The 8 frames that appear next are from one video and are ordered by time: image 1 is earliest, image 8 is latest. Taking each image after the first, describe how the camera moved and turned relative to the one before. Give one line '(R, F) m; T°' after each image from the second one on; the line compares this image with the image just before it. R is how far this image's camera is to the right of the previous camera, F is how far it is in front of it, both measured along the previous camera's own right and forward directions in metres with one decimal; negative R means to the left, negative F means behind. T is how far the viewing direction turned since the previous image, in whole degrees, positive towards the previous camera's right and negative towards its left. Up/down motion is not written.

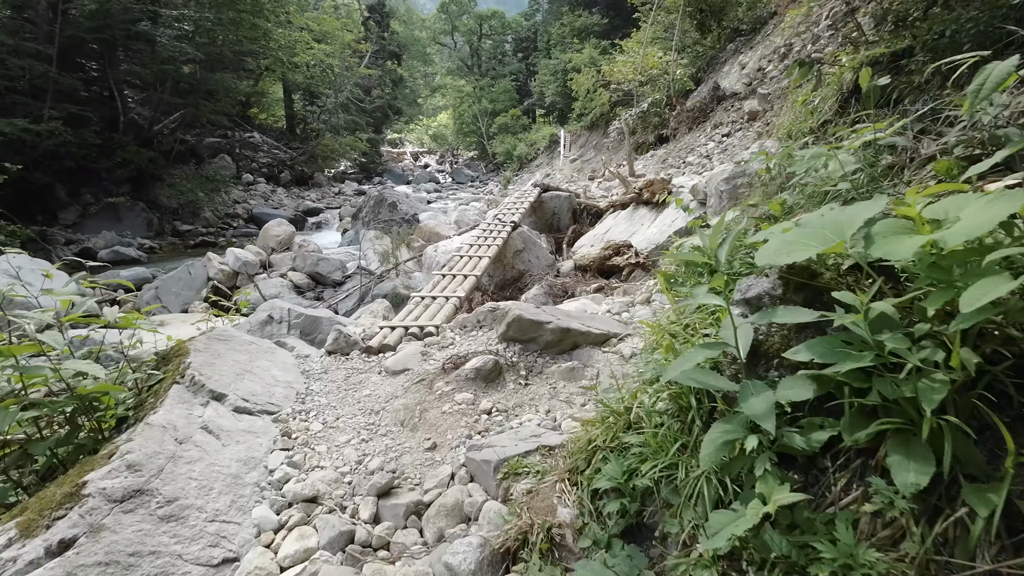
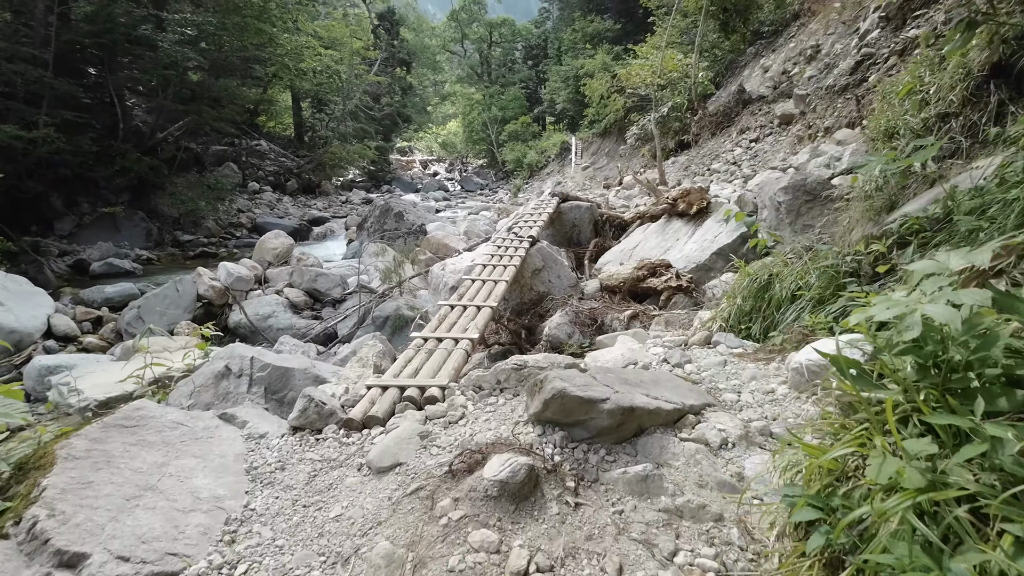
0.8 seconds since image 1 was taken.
(-0.1, +0.6) m; -1°
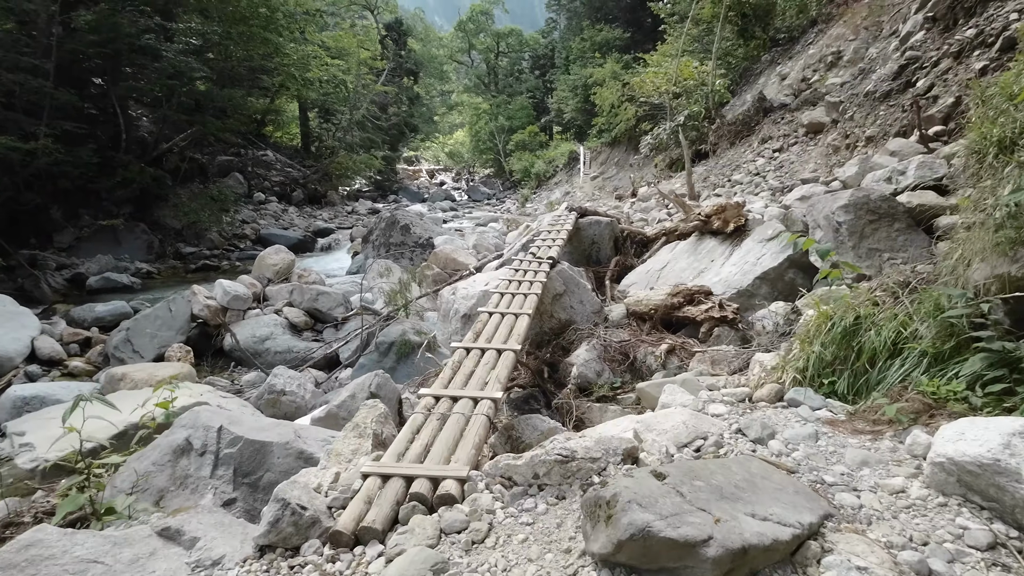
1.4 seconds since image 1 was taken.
(-0.1, +0.4) m; -1°
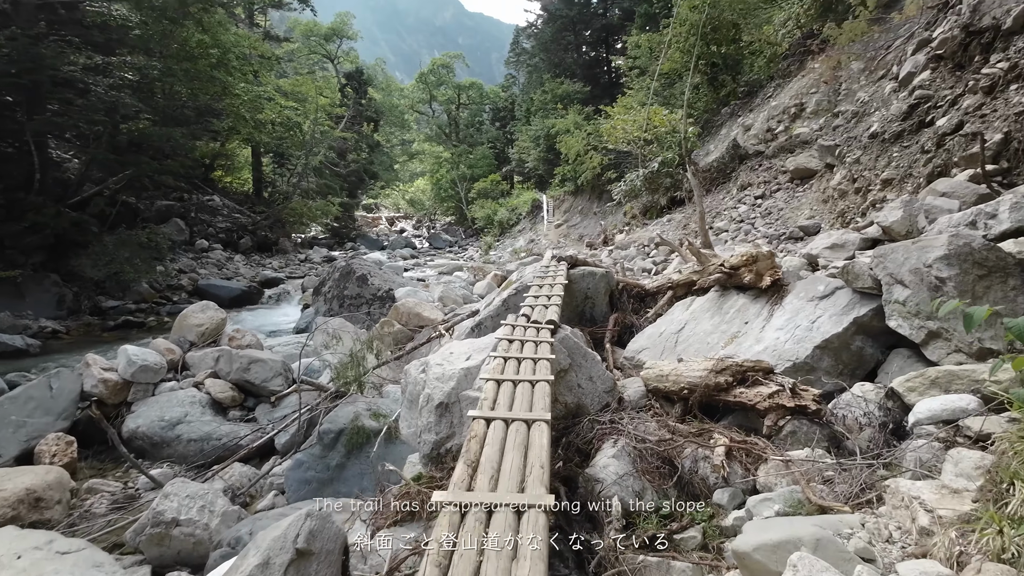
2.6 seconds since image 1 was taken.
(-0.2, +0.9) m; +5°
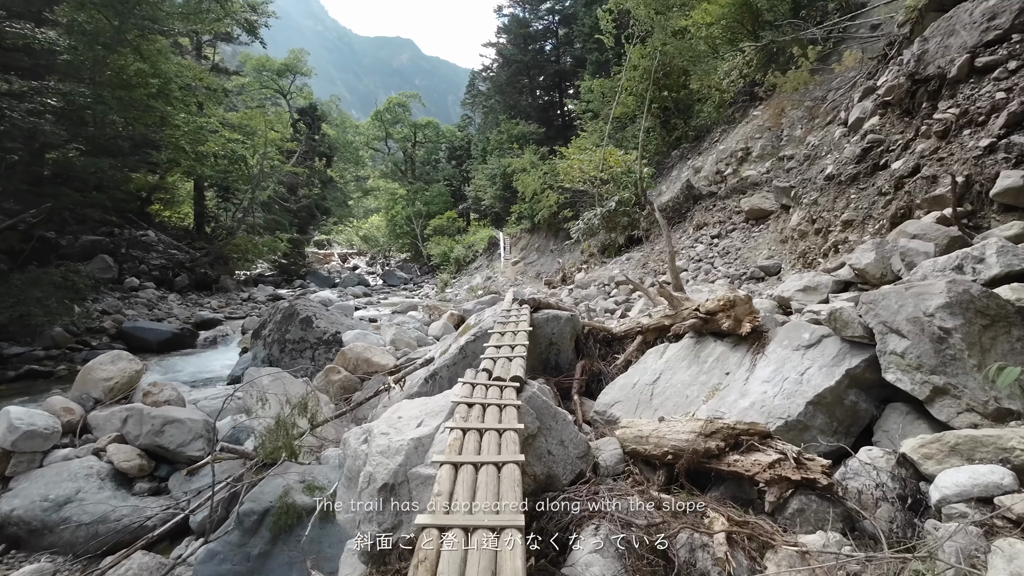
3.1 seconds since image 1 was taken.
(0.0, +0.4) m; +5°
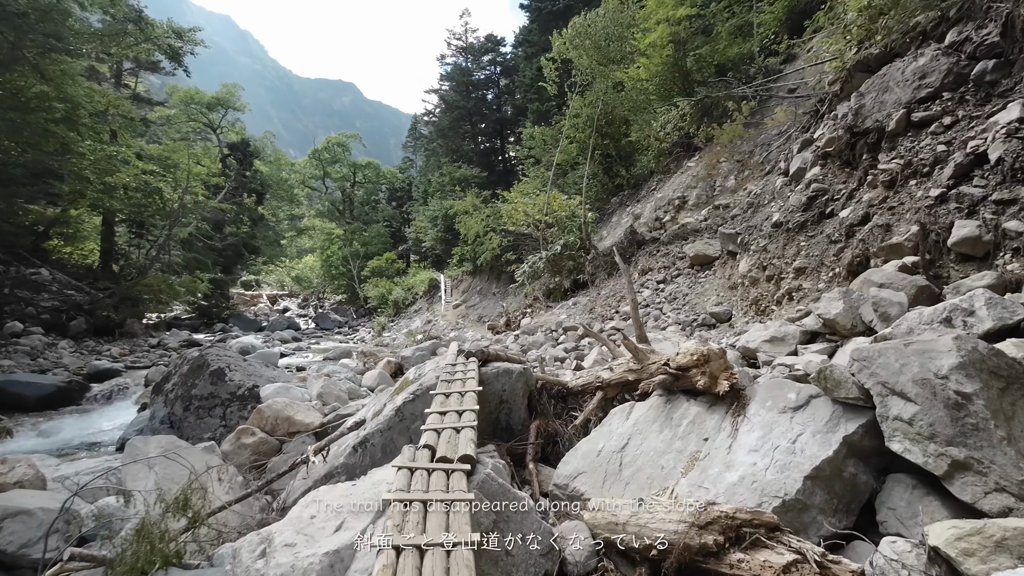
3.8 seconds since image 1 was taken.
(0.0, +0.5) m; +7°
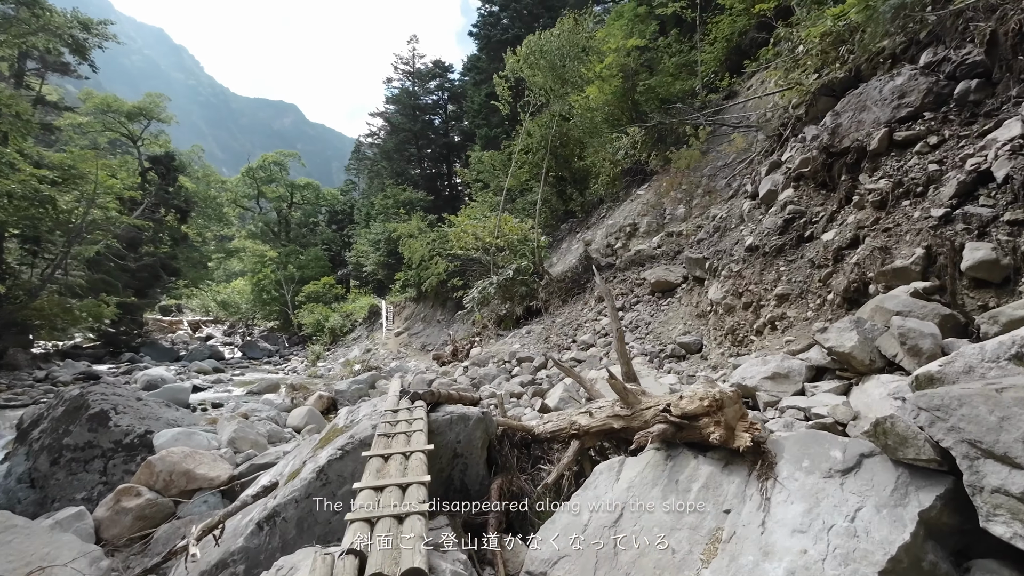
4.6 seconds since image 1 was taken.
(-0.1, +0.7) m; +7°
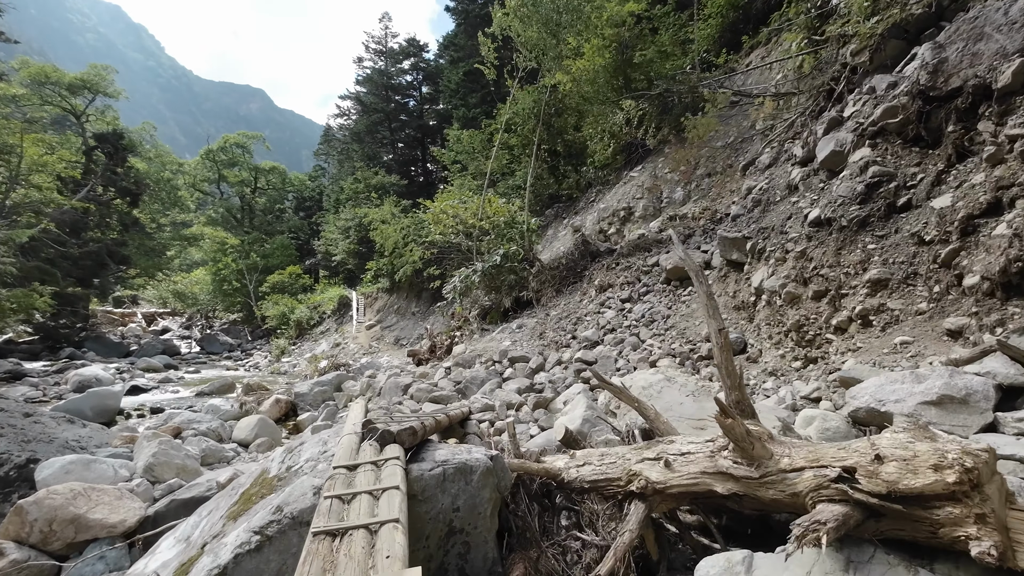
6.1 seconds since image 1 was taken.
(-0.2, +1.2) m; +3°
